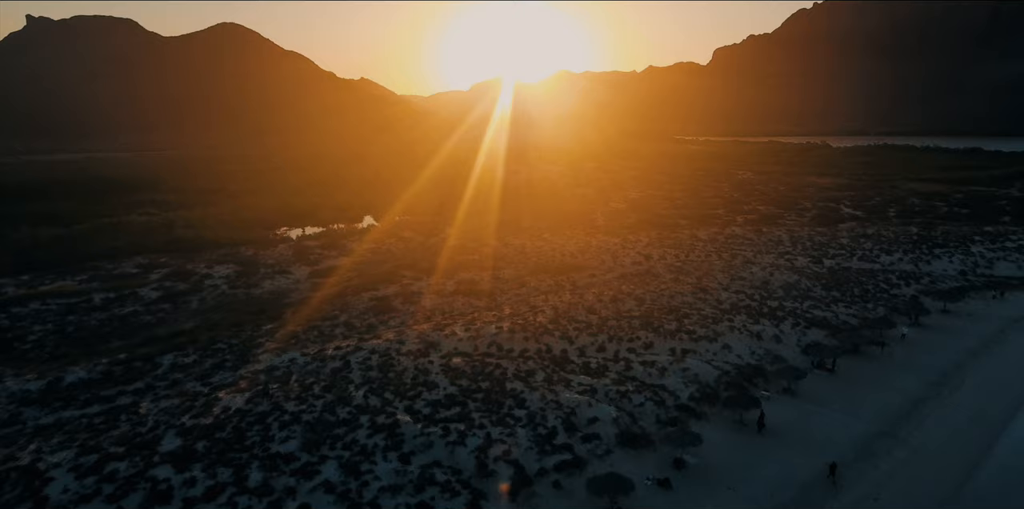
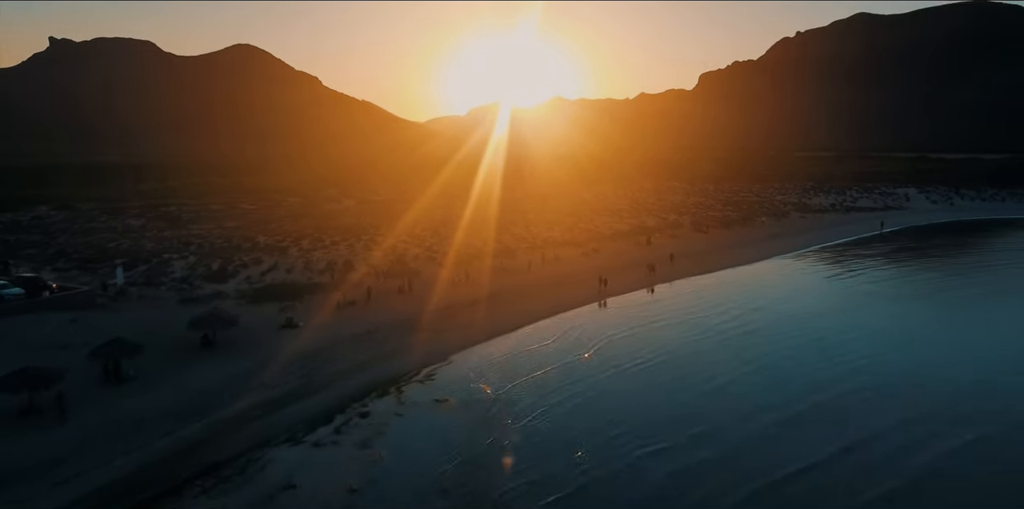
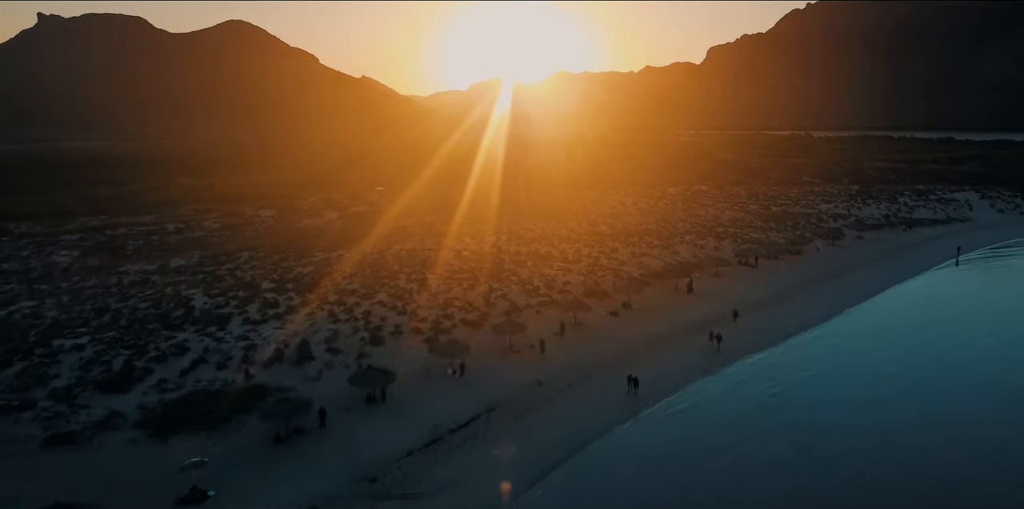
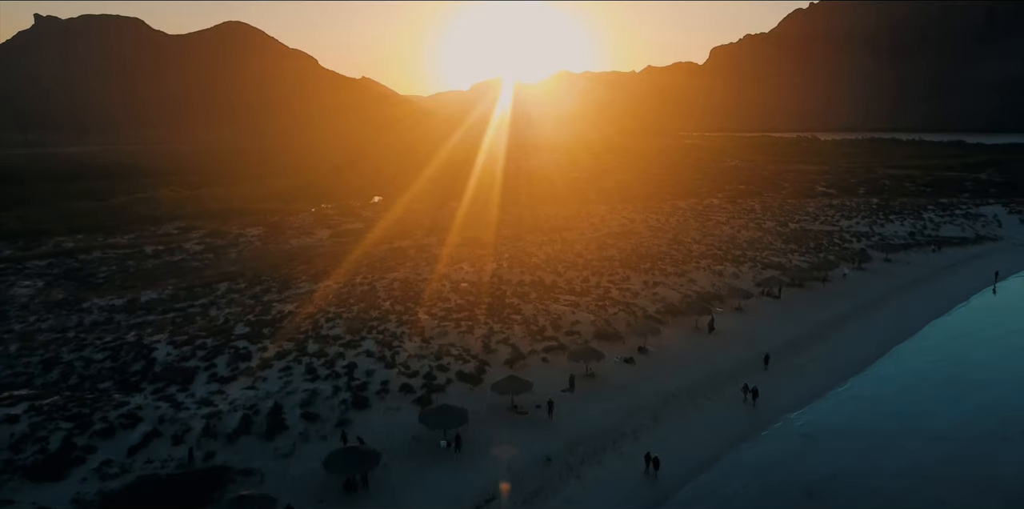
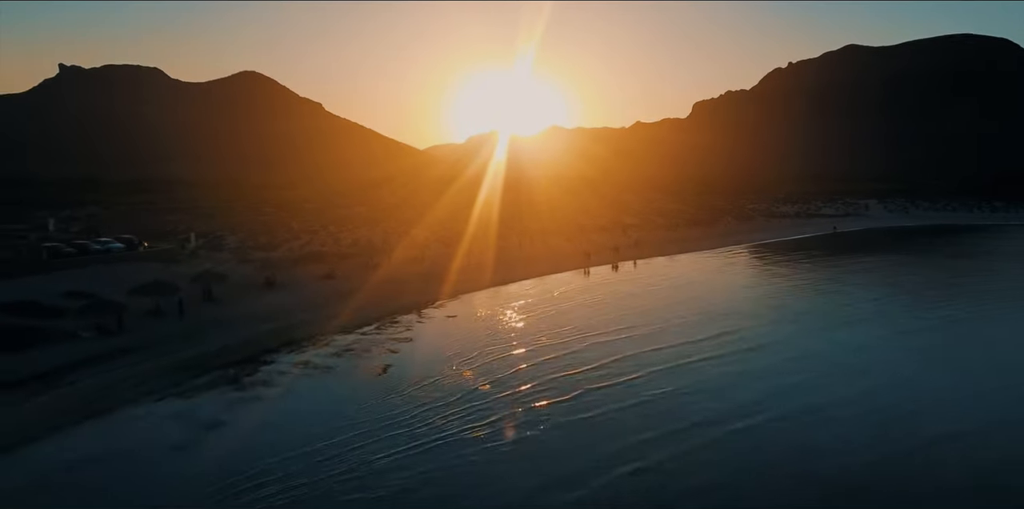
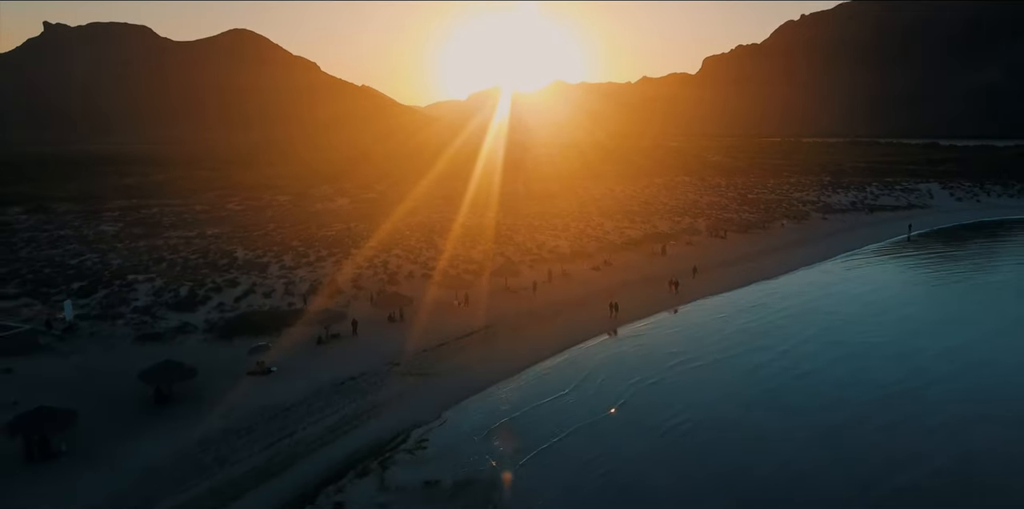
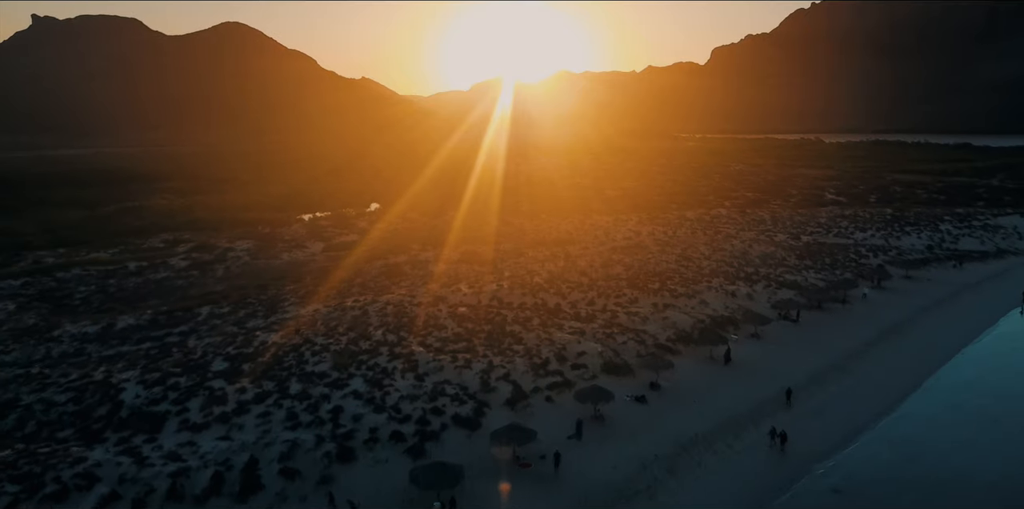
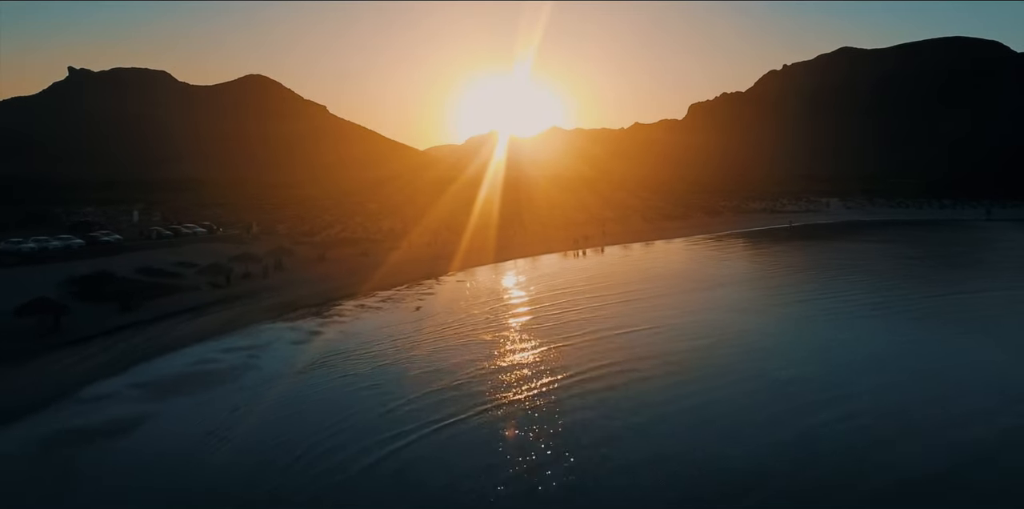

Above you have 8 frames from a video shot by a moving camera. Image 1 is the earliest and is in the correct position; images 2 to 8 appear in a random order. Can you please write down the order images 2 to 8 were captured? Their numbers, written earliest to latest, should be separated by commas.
7, 4, 3, 6, 2, 5, 8
